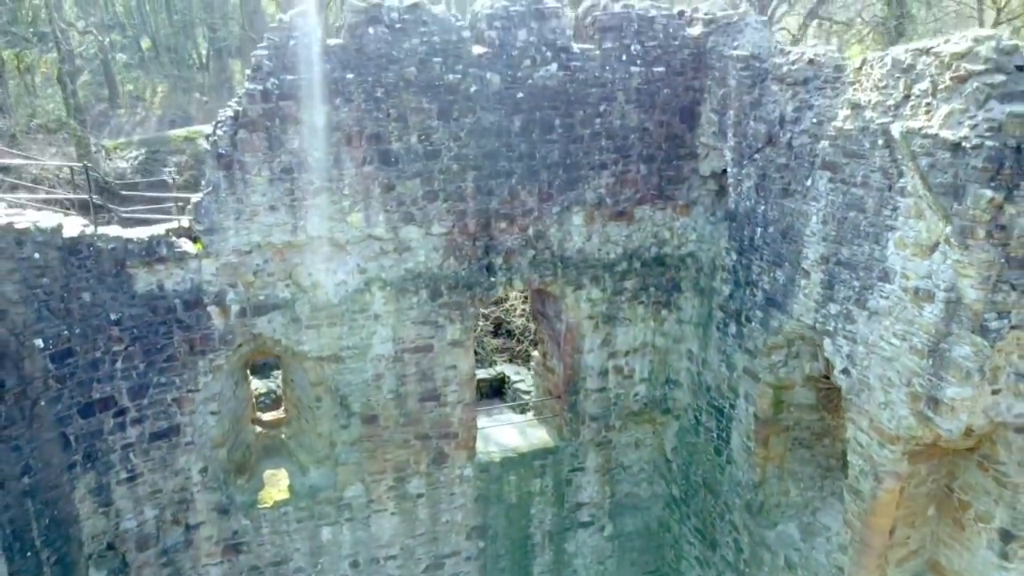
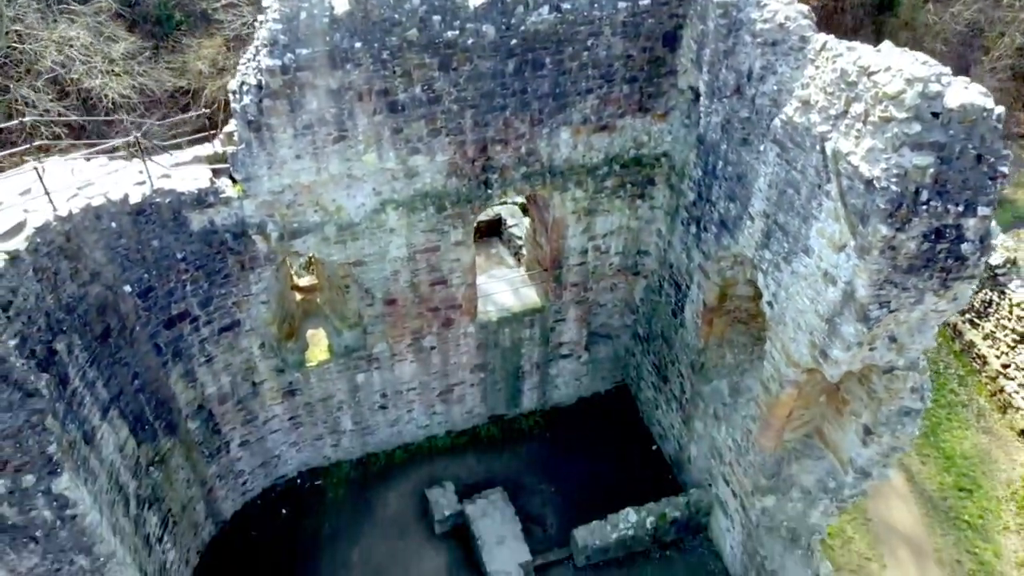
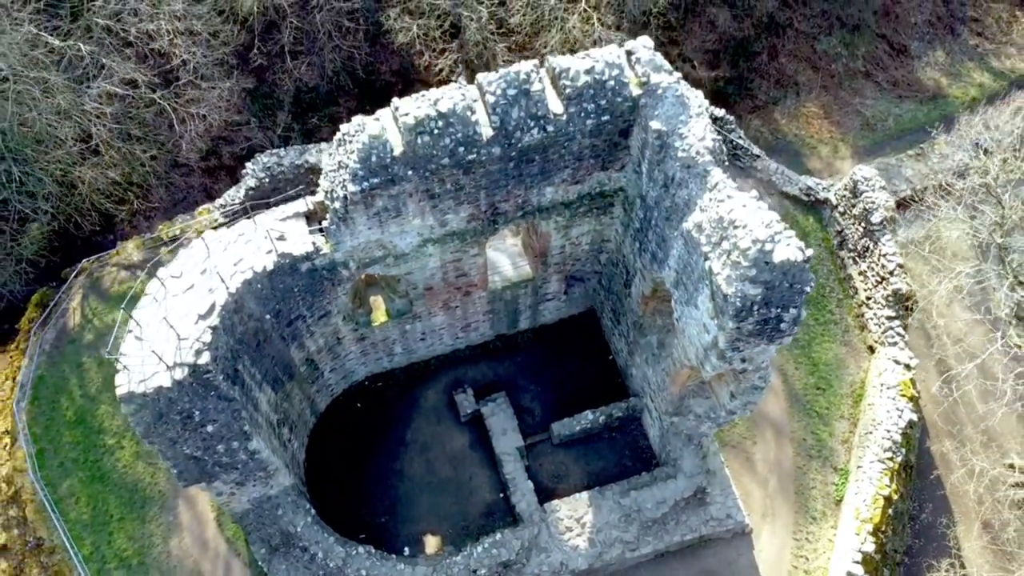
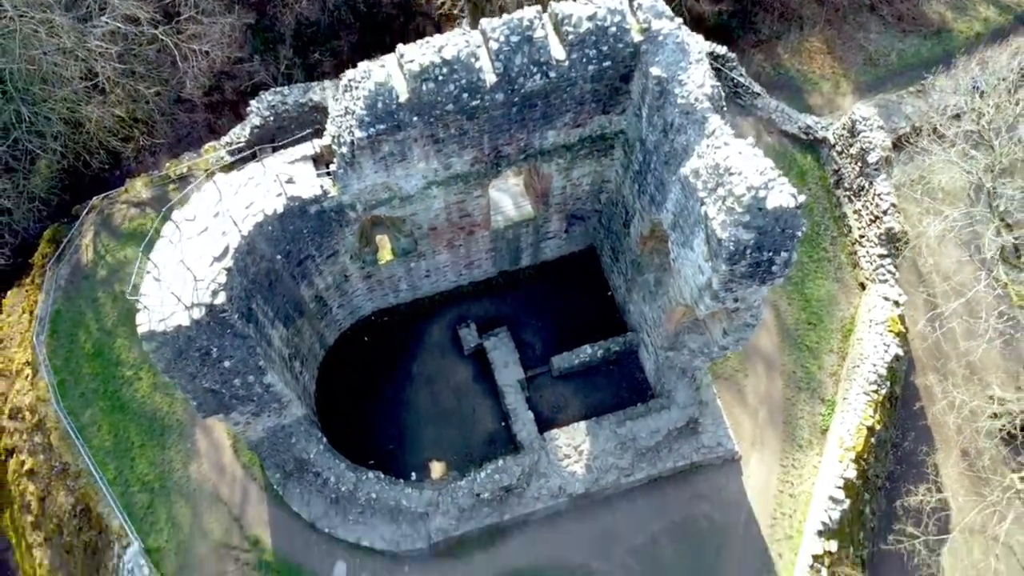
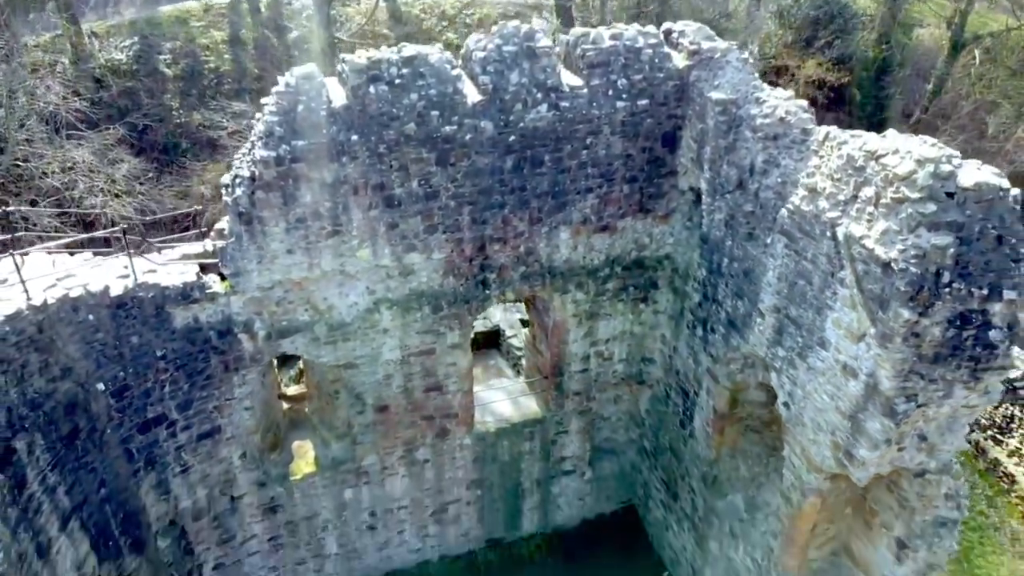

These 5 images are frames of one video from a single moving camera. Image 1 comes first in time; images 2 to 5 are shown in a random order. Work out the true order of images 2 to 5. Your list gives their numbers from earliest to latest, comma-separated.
5, 2, 3, 4
